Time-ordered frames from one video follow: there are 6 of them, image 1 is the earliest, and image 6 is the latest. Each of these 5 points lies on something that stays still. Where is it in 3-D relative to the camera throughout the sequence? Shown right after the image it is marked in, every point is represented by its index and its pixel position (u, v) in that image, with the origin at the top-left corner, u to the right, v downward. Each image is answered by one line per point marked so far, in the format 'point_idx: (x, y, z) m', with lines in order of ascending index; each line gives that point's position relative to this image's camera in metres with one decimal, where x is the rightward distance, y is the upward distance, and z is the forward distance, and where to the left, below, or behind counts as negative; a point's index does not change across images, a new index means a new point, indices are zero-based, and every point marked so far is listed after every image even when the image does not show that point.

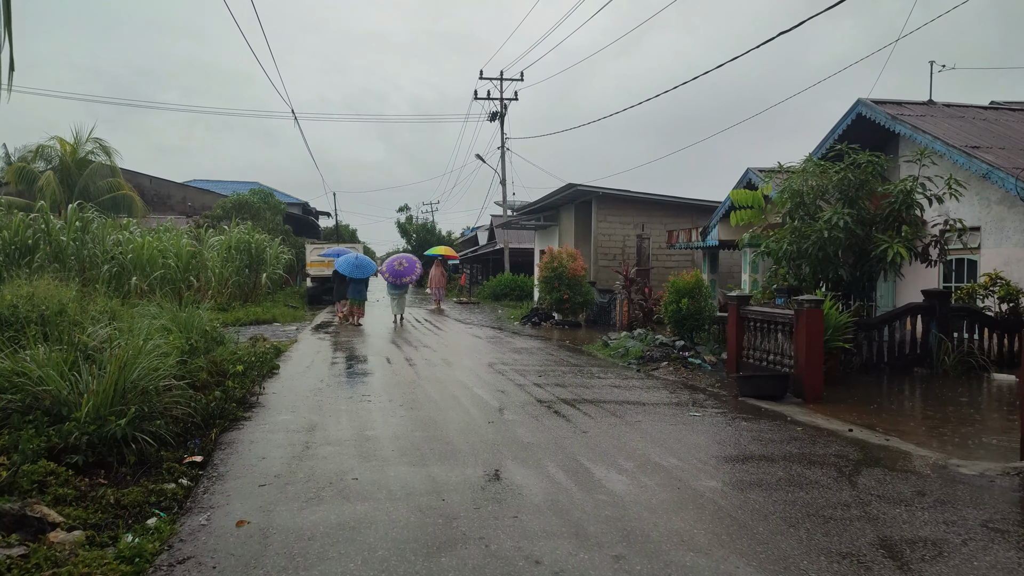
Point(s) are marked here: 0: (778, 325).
0: (+2.6, -0.4, +7.3) m
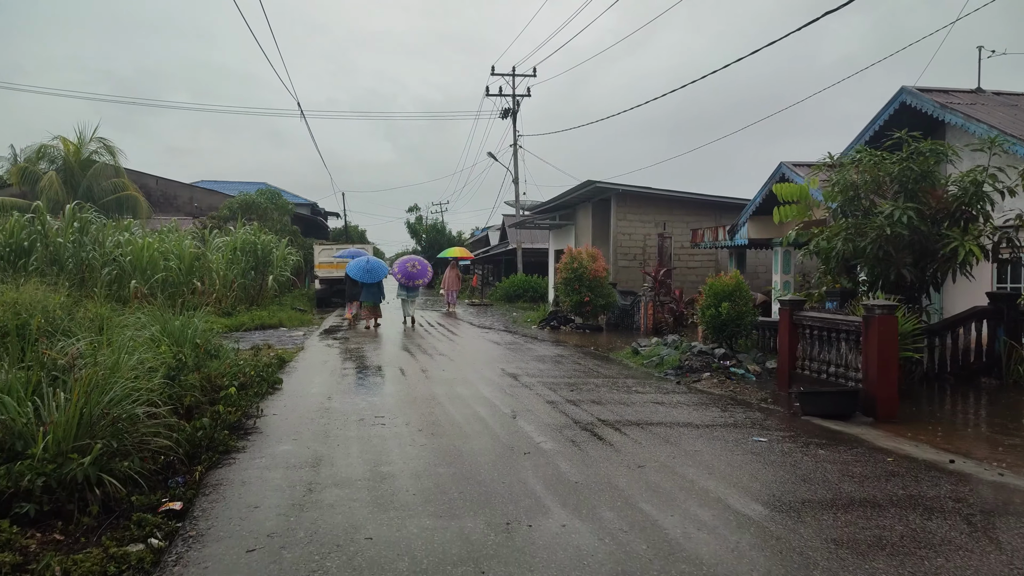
0: (+2.9, -0.4, +6.5) m
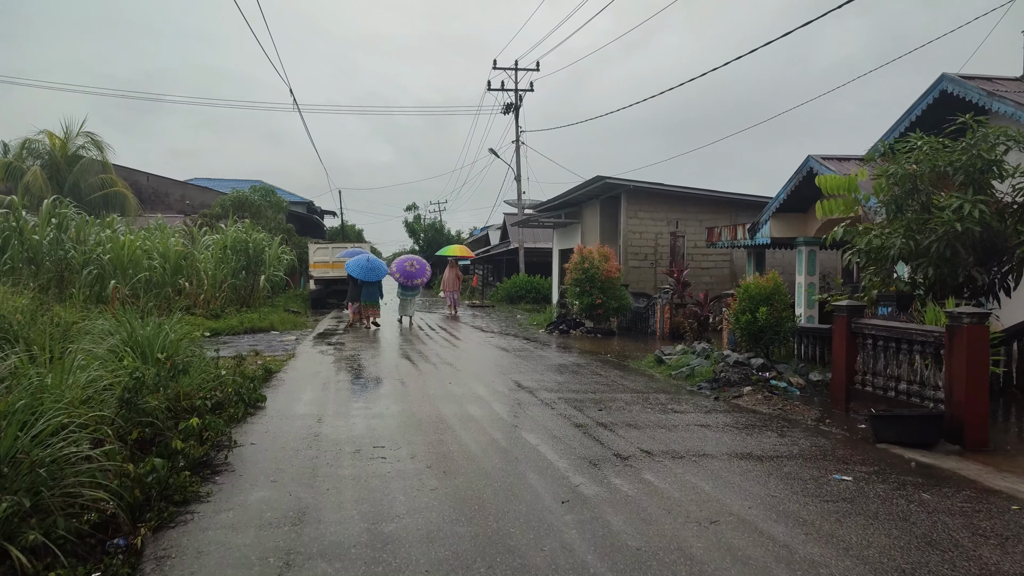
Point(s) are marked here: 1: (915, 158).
0: (+3.0, -0.4, +5.6) m
1: (+4.0, +1.3, +7.3) m
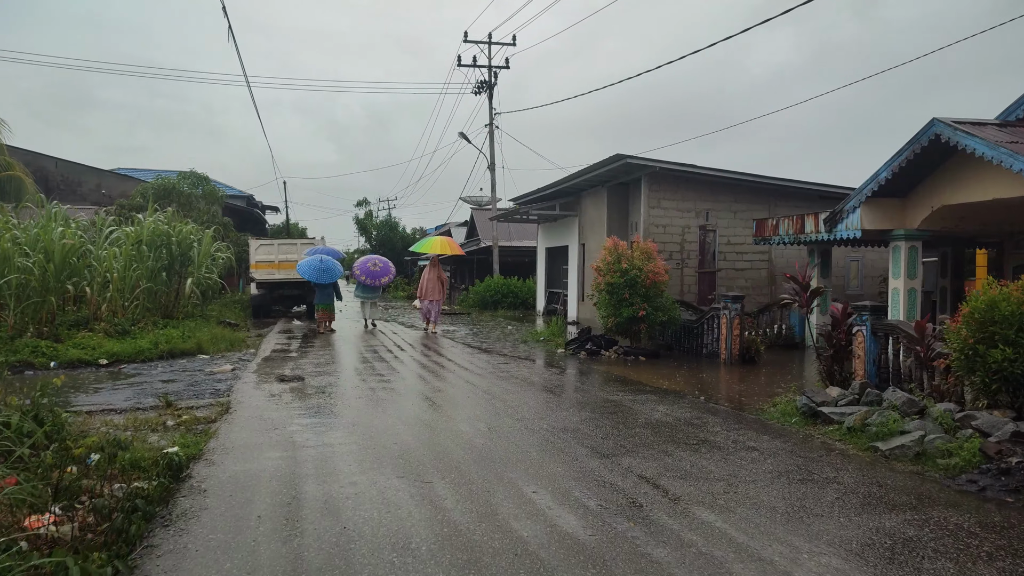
0: (+3.8, -0.5, +2.4) m
1: (+4.7, +1.2, +4.2) m
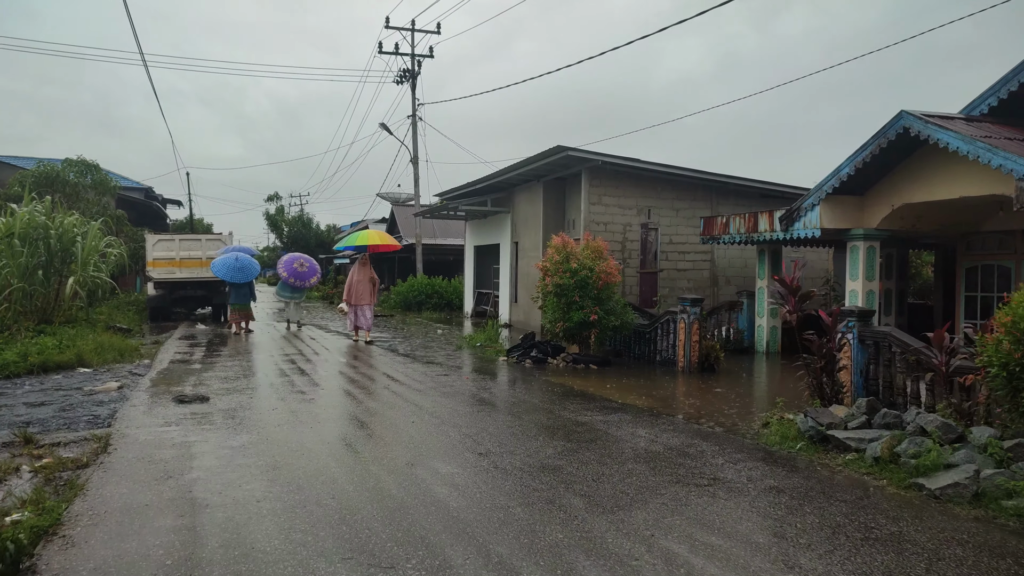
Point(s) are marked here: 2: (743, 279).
0: (+4.0, -0.6, +1.7) m
1: (+4.6, +1.2, +3.6) m
2: (+4.7, +0.2, +14.9) m
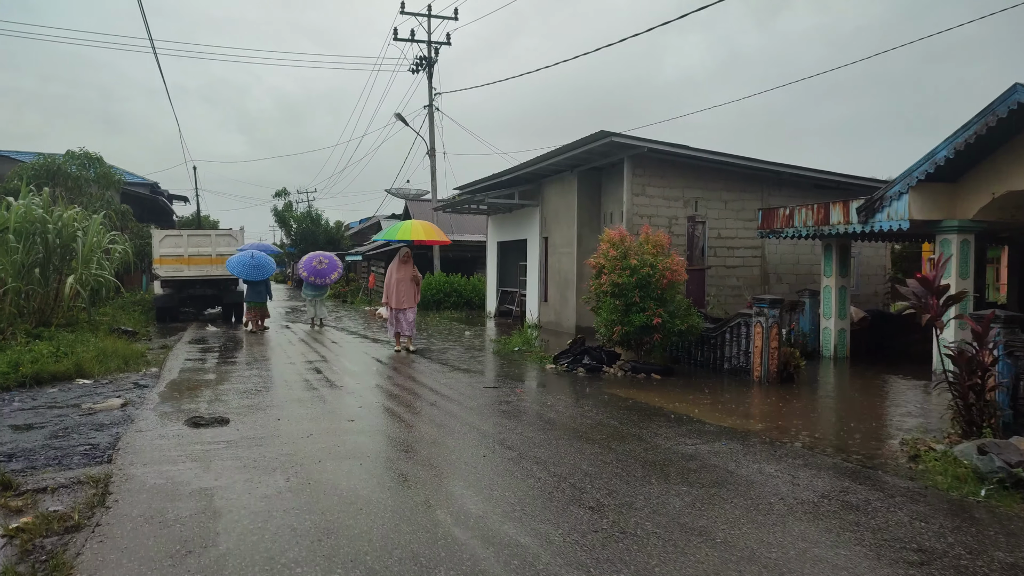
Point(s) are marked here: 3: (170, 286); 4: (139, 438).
0: (+4.5, -0.6, +0.6) m
1: (+5.2, +1.1, +2.5) m
2: (+5.3, +0.2, +13.8) m
3: (-7.4, +0.1, +16.0) m
4: (-2.6, -1.1, +5.2) m
